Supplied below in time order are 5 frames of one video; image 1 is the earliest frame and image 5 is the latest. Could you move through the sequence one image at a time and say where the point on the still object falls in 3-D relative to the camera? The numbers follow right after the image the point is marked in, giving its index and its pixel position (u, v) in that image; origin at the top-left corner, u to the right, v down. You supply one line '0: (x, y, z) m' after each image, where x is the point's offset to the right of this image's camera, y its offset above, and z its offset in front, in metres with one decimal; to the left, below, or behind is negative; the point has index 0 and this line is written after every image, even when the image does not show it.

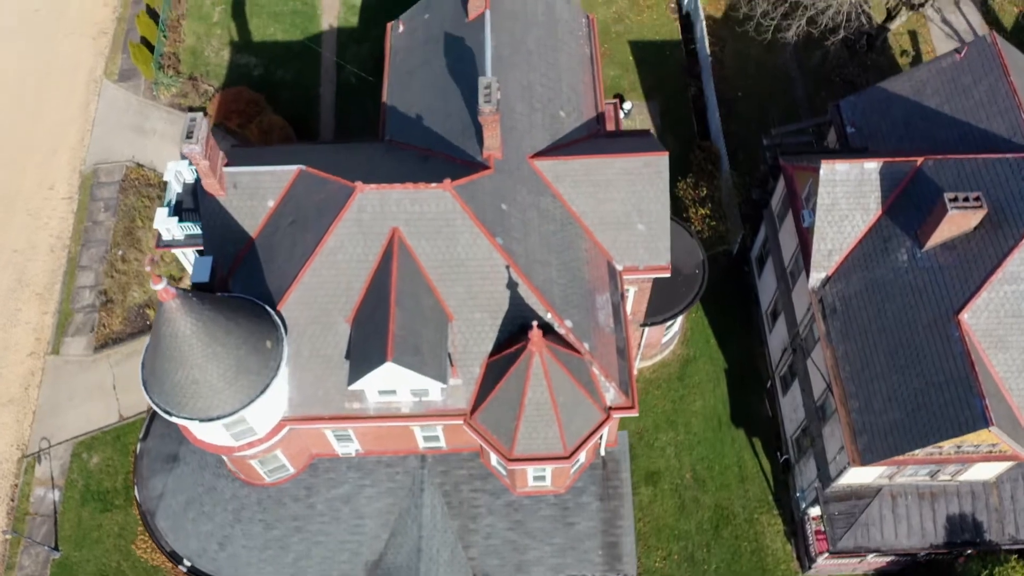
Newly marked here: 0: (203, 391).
0: (-8.8, -2.9, +19.5) m
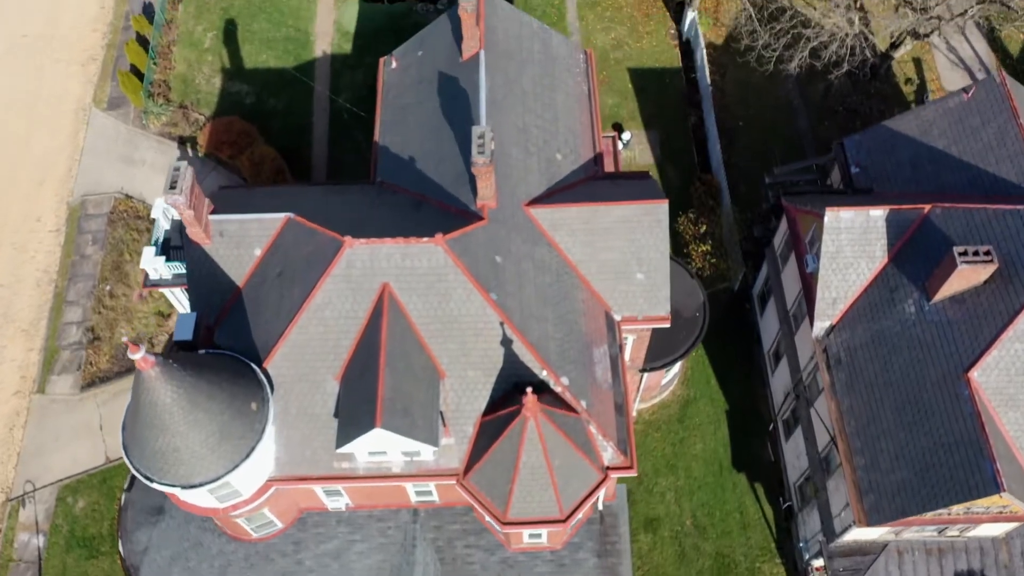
0: (-9.0, -4.7, +18.7) m
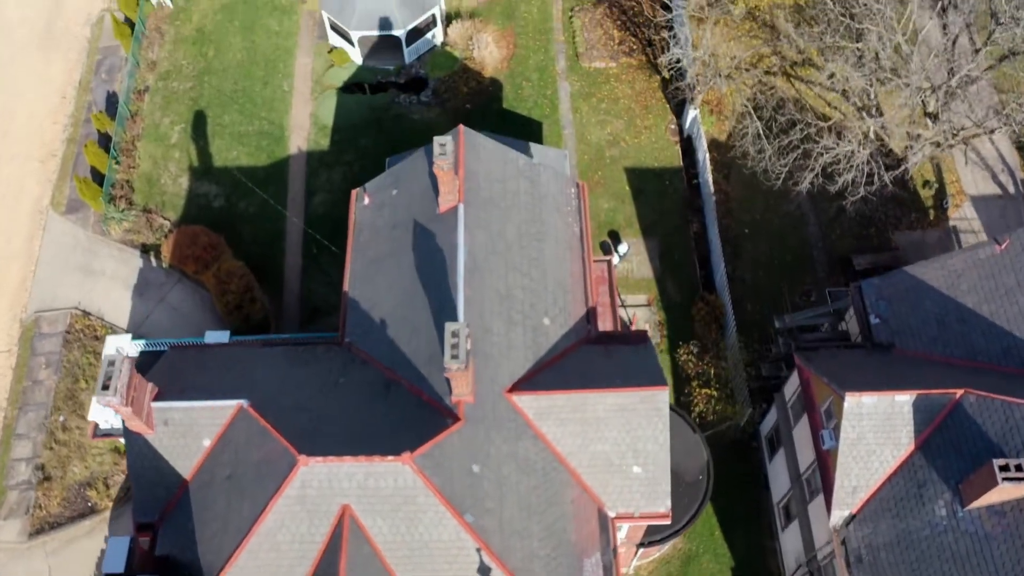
0: (-9.6, -10.5, +16.2) m
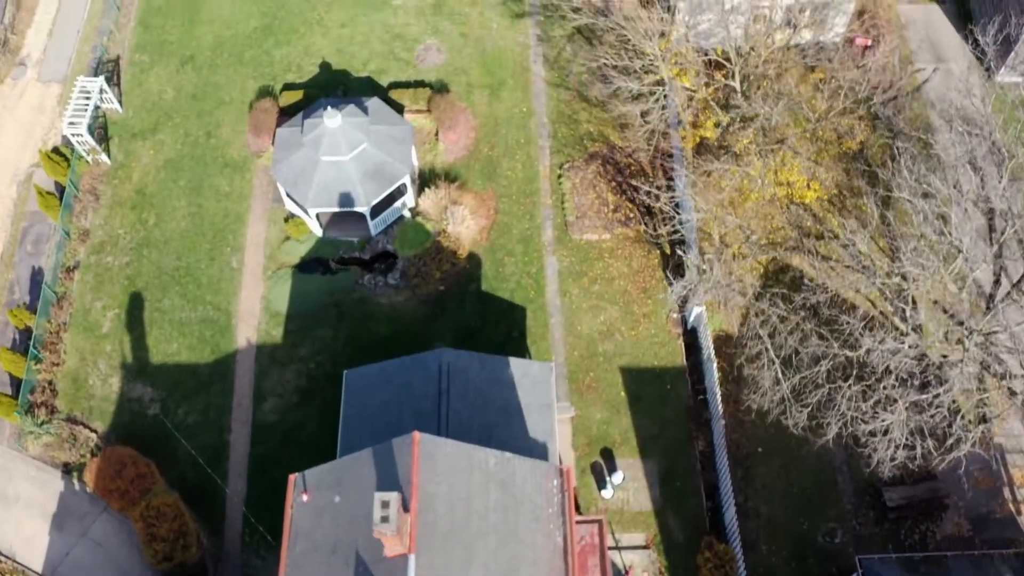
0: (-10.5, -20.1, +11.8) m
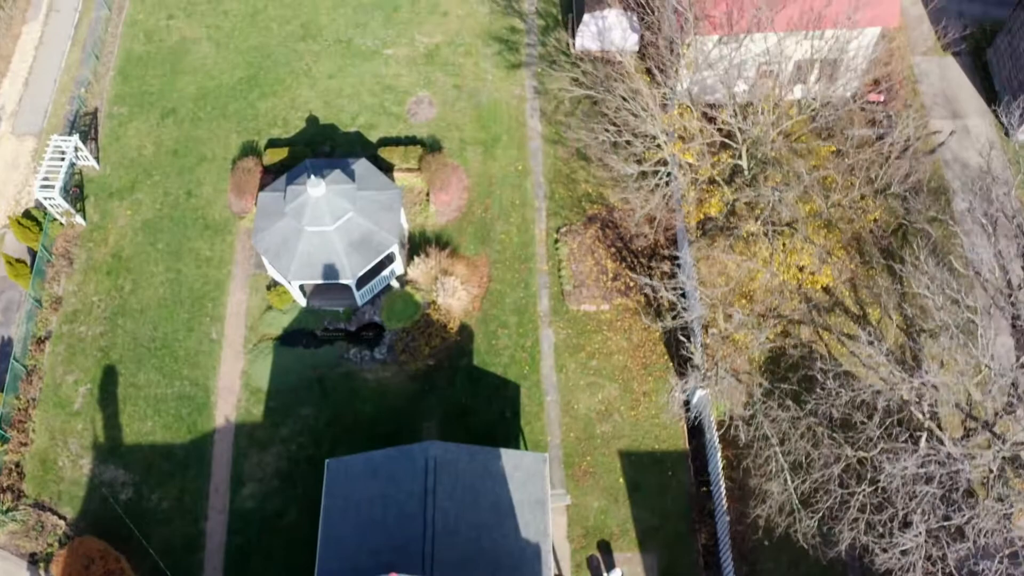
0: (-10.9, -23.4, +10.2) m
